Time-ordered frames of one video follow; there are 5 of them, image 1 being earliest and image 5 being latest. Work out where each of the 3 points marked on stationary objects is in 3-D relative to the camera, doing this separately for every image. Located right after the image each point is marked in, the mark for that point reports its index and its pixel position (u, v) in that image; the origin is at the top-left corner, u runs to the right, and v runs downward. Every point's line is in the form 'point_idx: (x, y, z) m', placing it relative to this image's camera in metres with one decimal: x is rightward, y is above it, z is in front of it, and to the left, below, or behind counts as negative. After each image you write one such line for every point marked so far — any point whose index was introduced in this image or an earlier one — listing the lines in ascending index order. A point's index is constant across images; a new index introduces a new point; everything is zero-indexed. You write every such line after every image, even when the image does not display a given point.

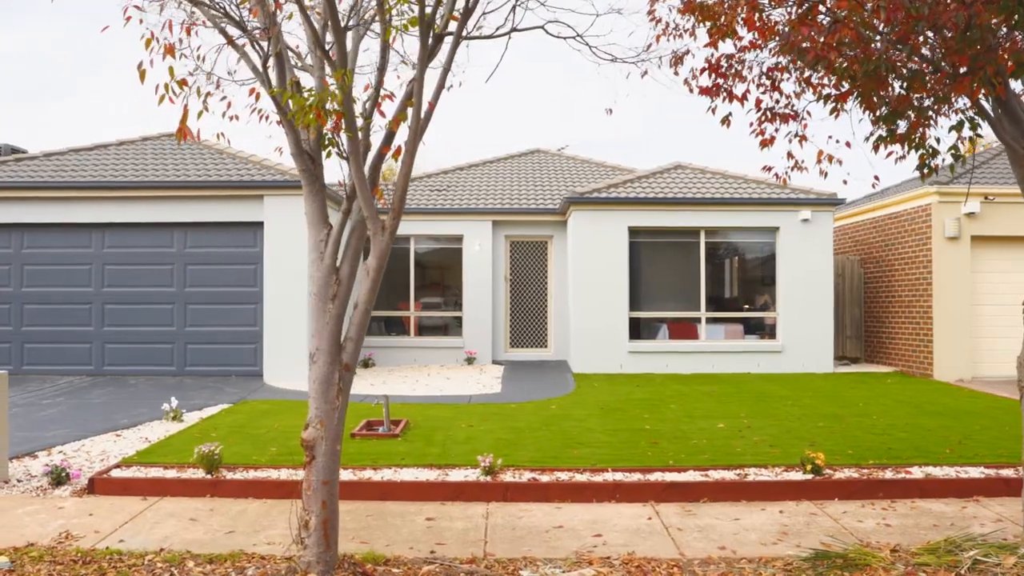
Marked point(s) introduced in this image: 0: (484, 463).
0: (-0.2, -1.6, +6.4) m
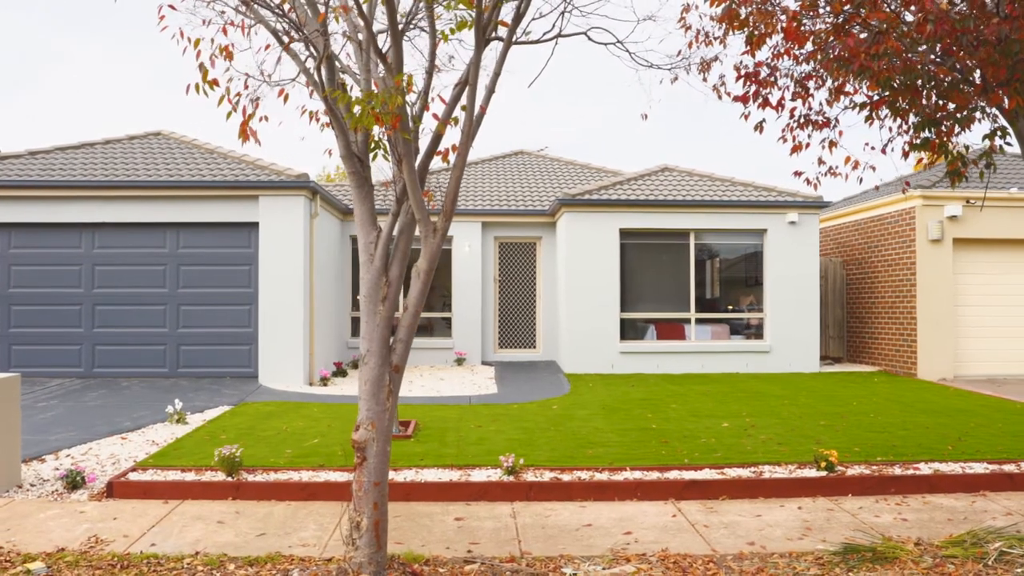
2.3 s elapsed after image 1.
0: (0.0, -1.6, +6.5) m
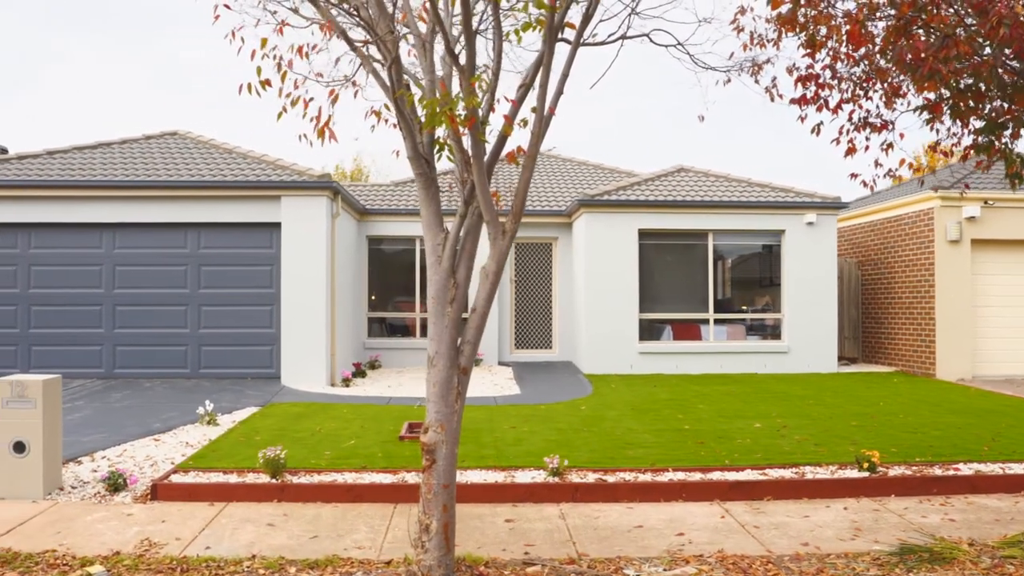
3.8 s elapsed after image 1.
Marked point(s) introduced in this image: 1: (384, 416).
0: (+0.4, -1.6, +6.5) m
1: (-1.5, -1.6, +8.7) m
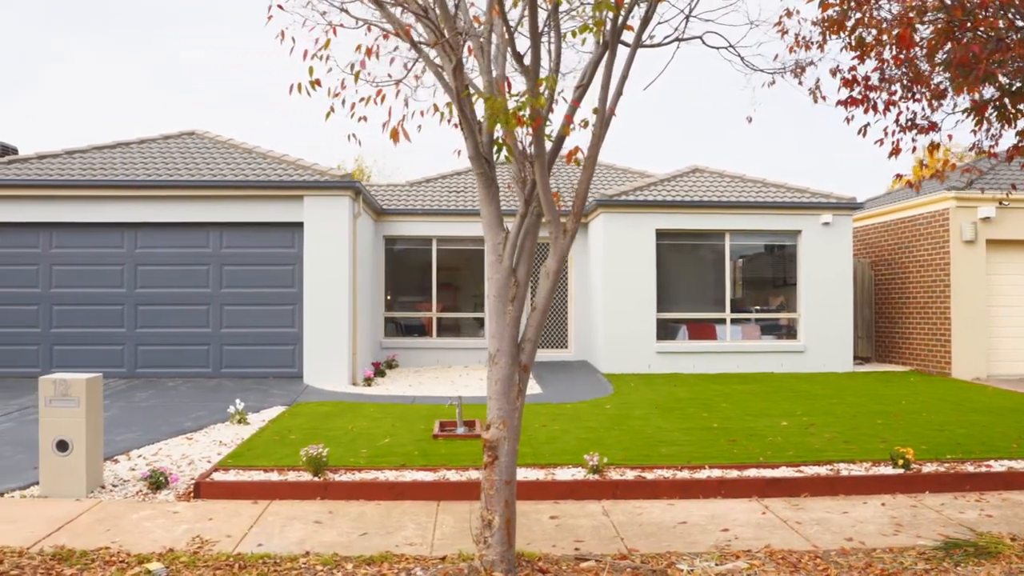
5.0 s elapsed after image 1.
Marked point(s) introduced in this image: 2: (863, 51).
0: (+0.7, -1.6, +6.5) m
1: (-1.2, -1.5, +8.7) m
2: (+2.5, +1.7, +5.2) m
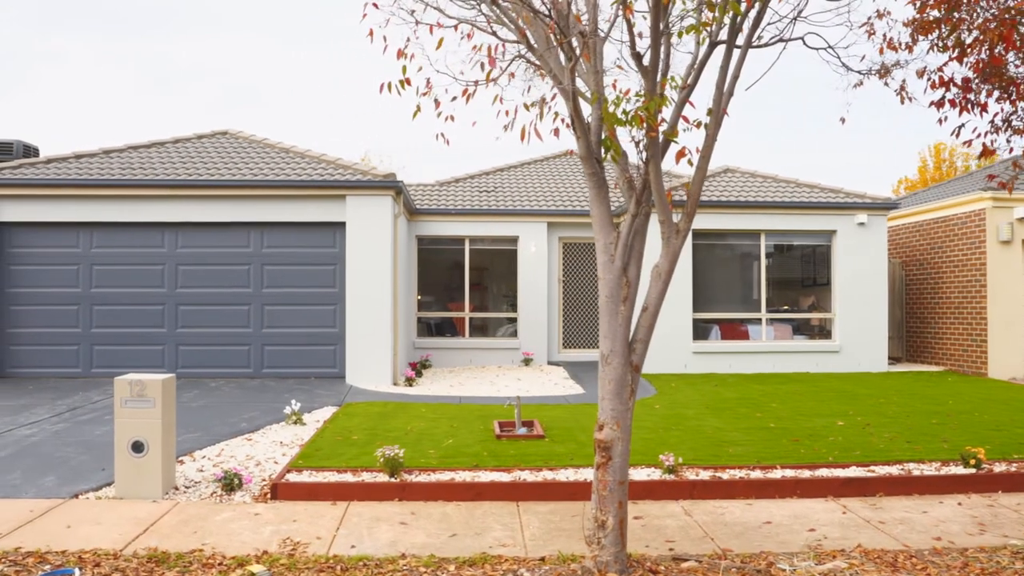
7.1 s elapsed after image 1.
0: (+1.4, -1.6, +6.5) m
1: (-0.5, -1.5, +8.7) m
2: (+3.2, +1.7, +5.2) m
